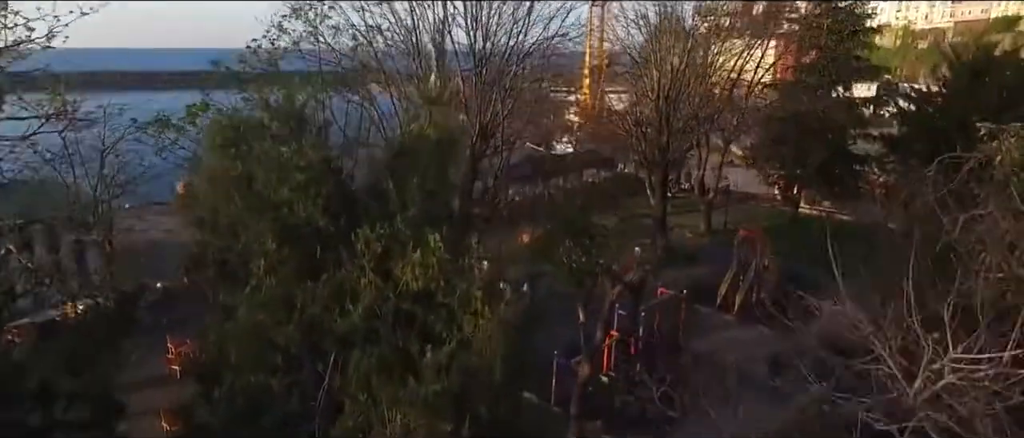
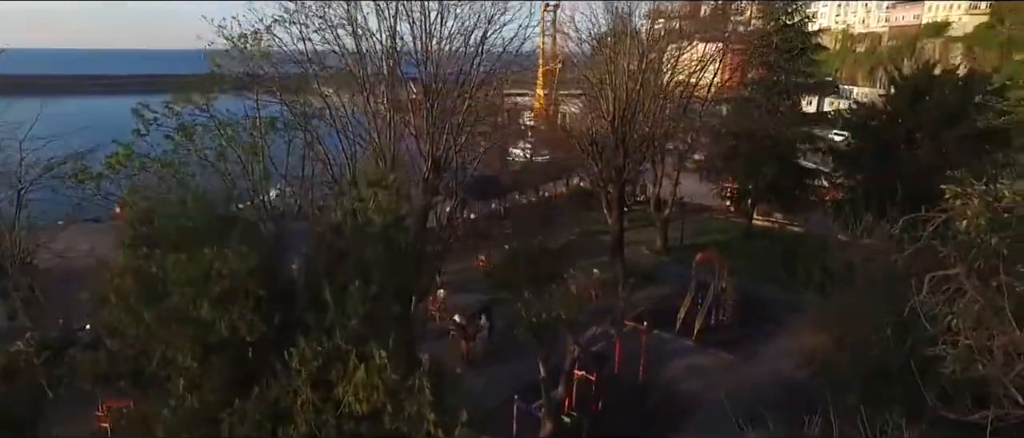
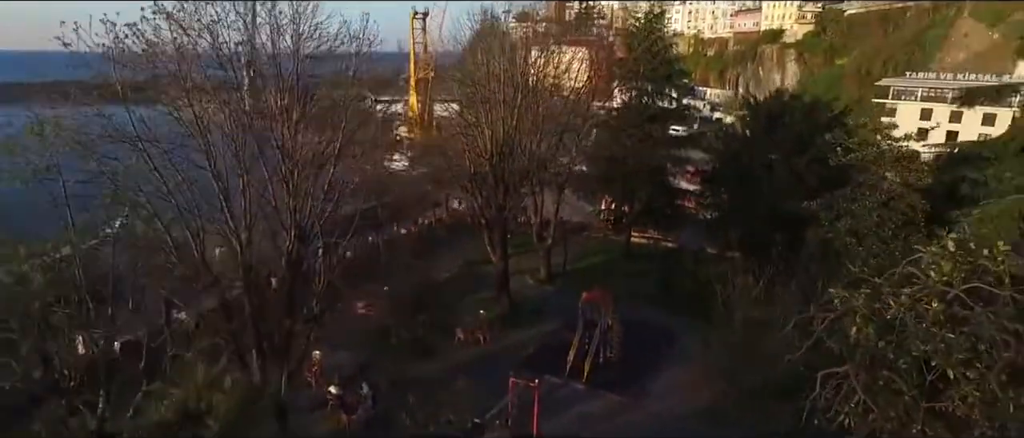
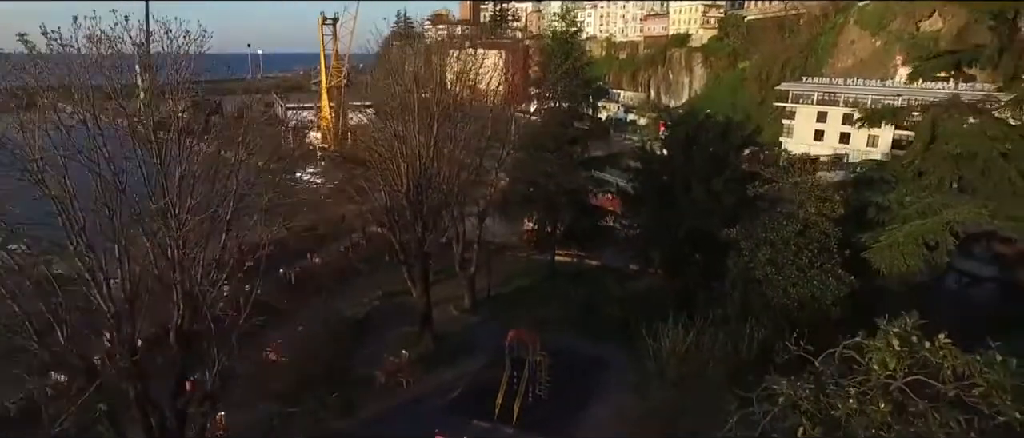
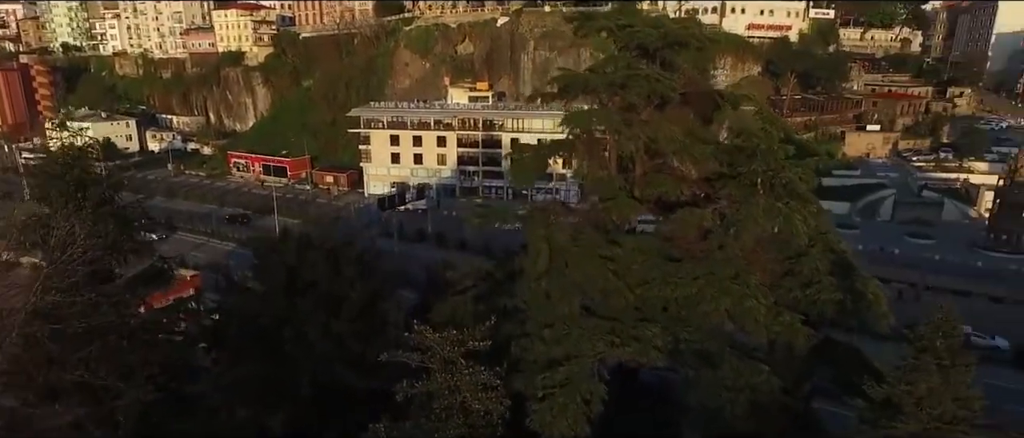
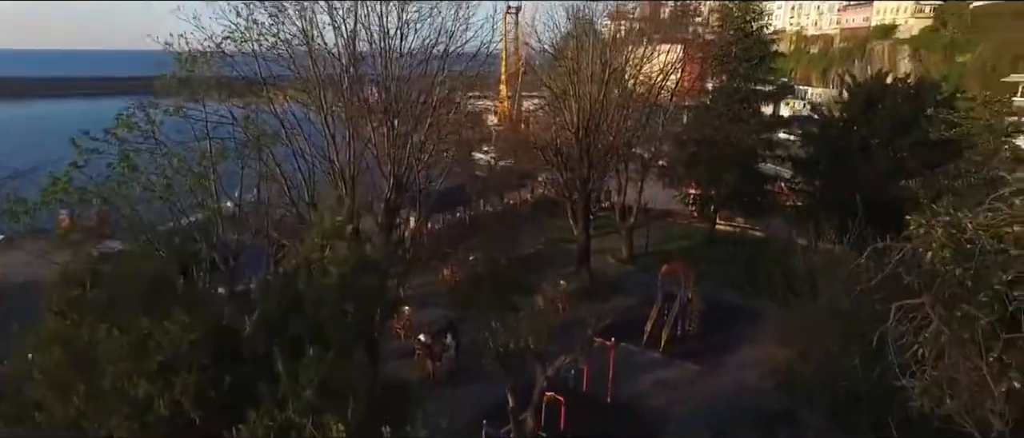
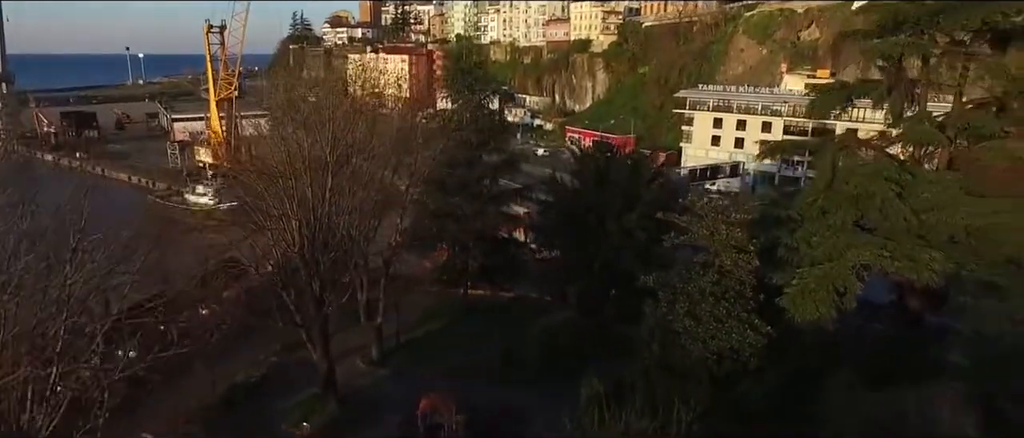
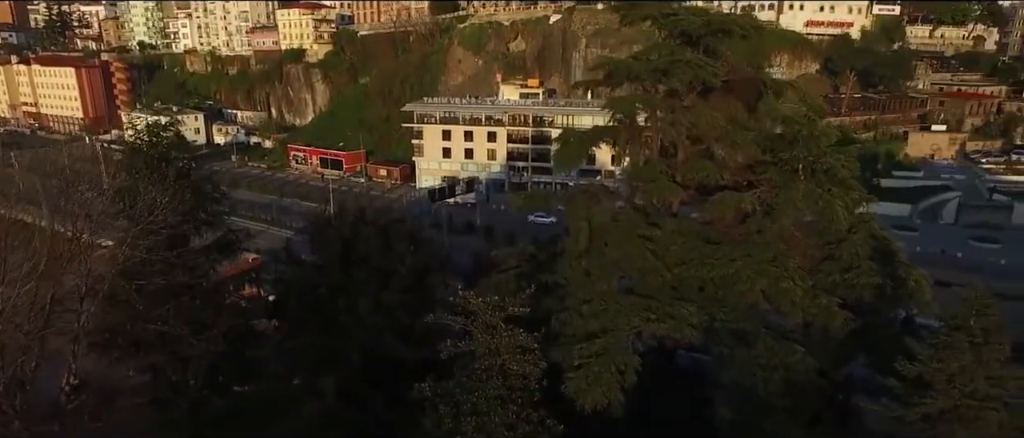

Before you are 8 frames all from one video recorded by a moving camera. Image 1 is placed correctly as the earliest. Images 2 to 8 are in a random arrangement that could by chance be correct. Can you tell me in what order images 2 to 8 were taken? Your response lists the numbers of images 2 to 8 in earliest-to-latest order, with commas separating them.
2, 6, 3, 4, 7, 8, 5
